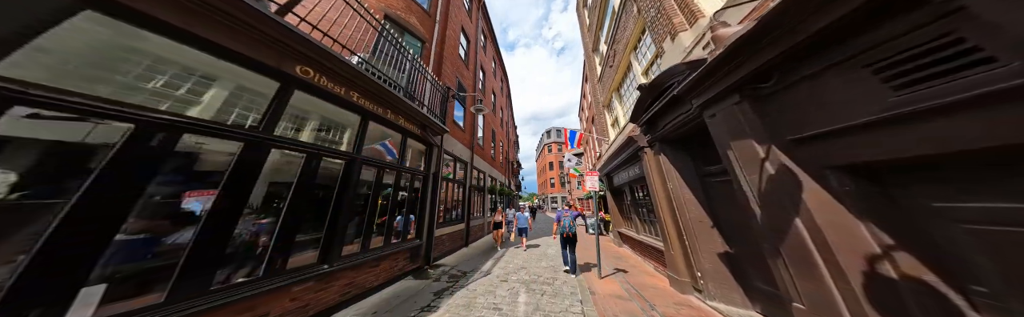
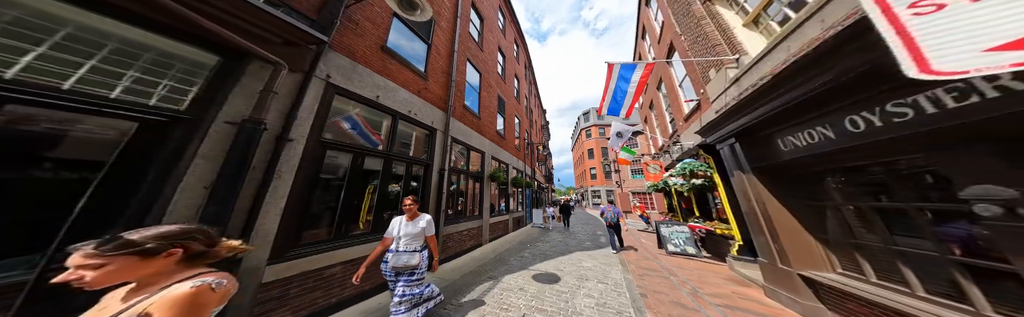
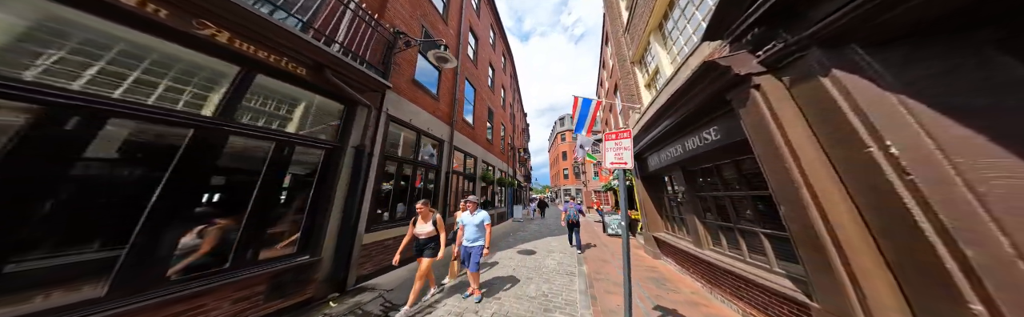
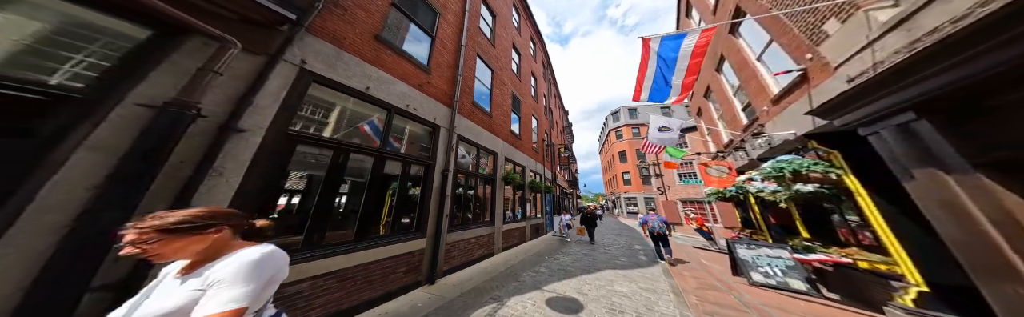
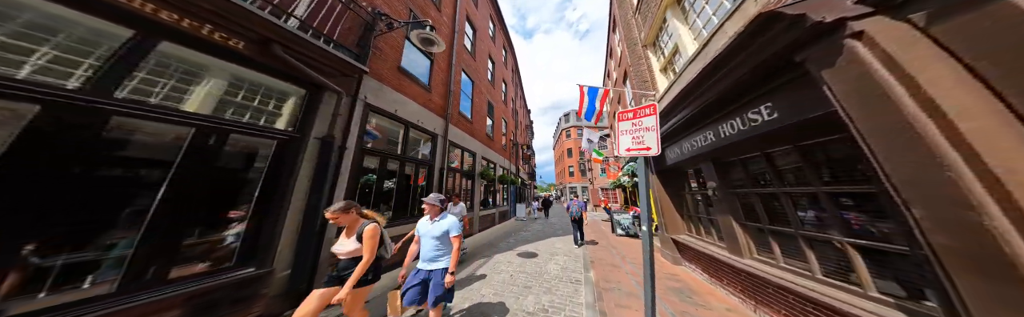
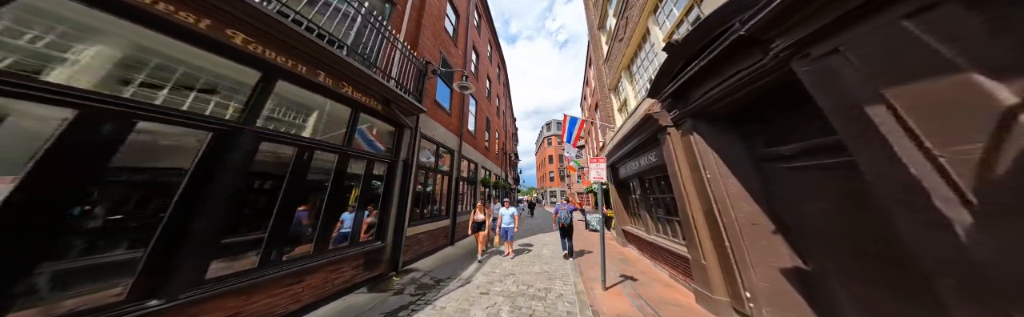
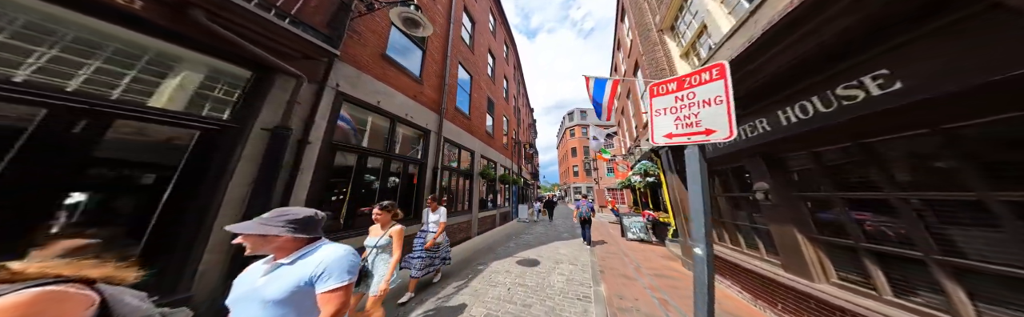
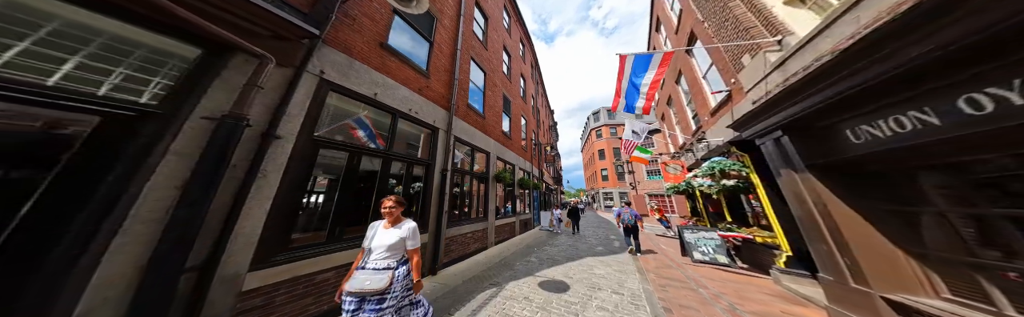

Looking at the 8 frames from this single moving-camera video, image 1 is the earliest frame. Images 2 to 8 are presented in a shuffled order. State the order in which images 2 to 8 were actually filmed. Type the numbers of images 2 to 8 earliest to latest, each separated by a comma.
6, 3, 5, 7, 2, 8, 4
